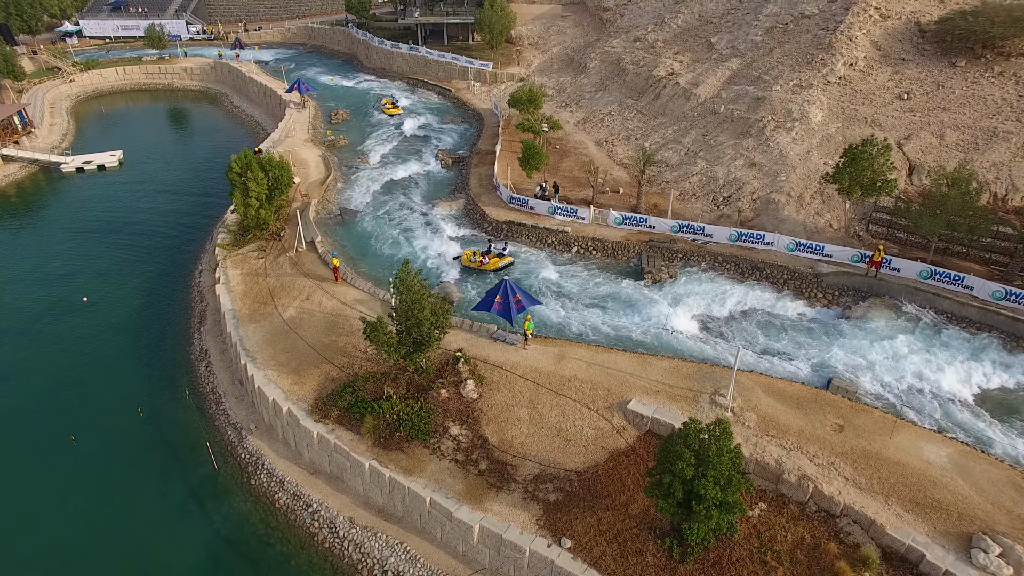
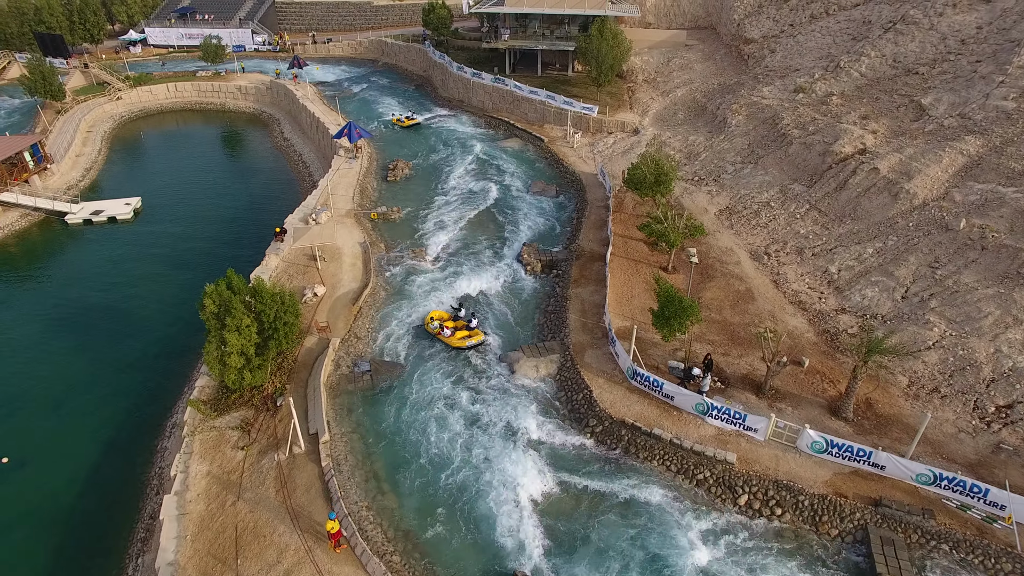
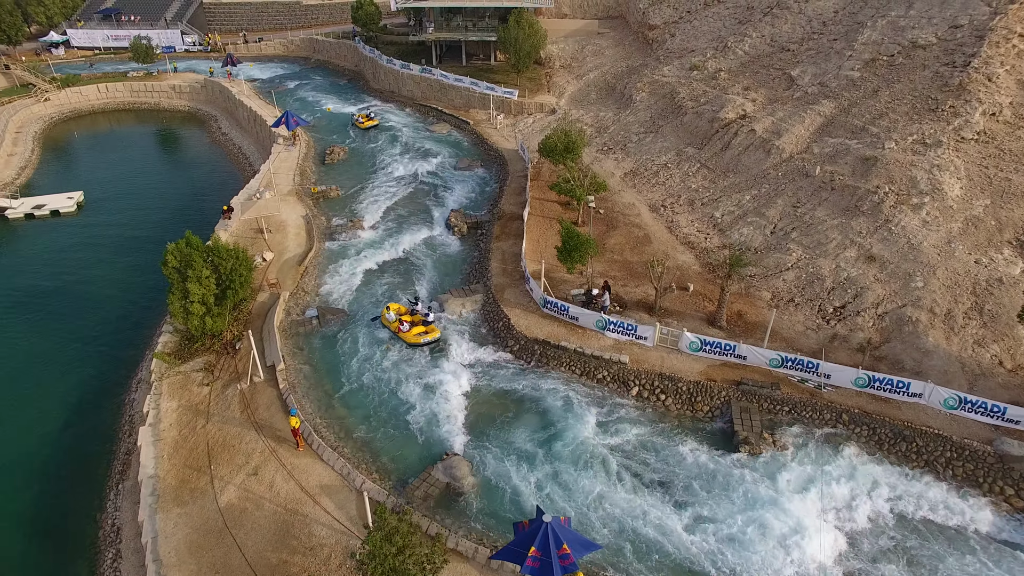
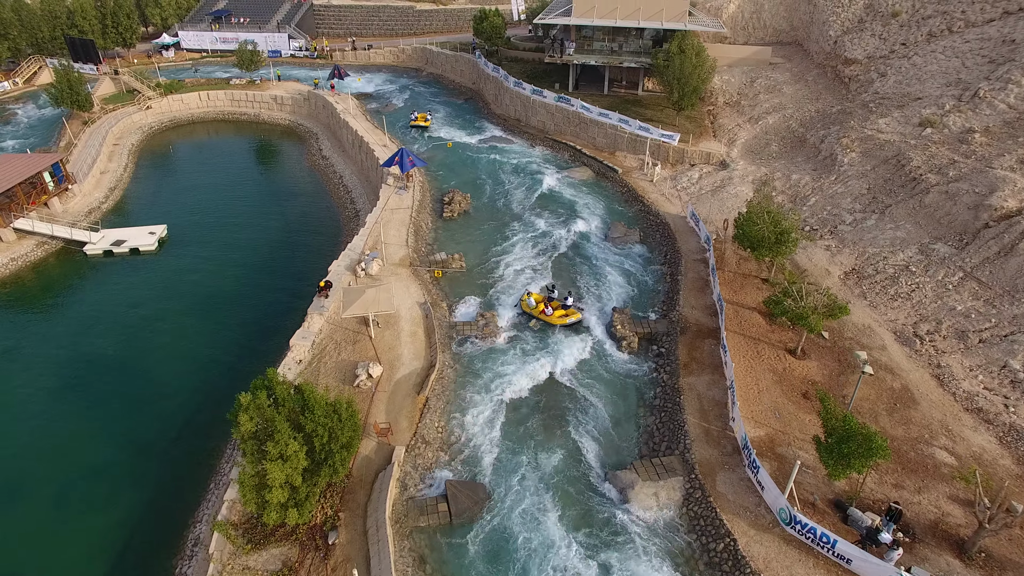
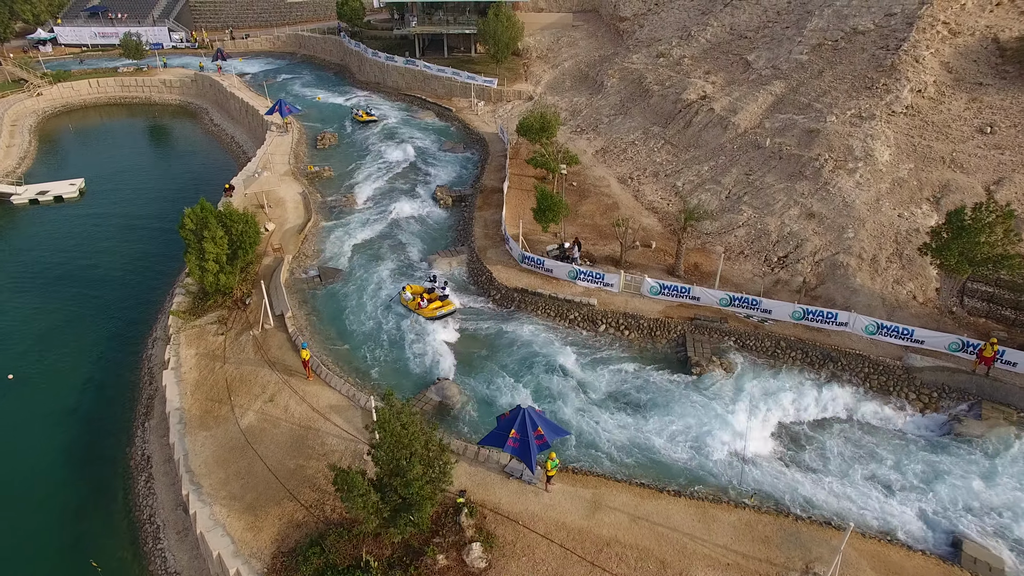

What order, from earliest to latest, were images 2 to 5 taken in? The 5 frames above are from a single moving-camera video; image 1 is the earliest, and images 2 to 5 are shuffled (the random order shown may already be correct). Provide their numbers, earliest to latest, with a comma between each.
5, 3, 2, 4
